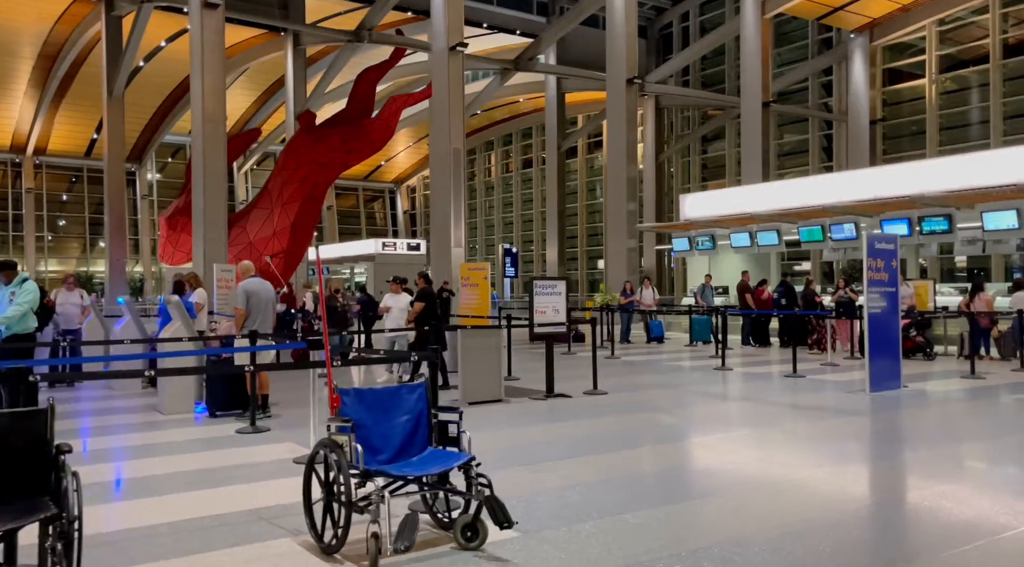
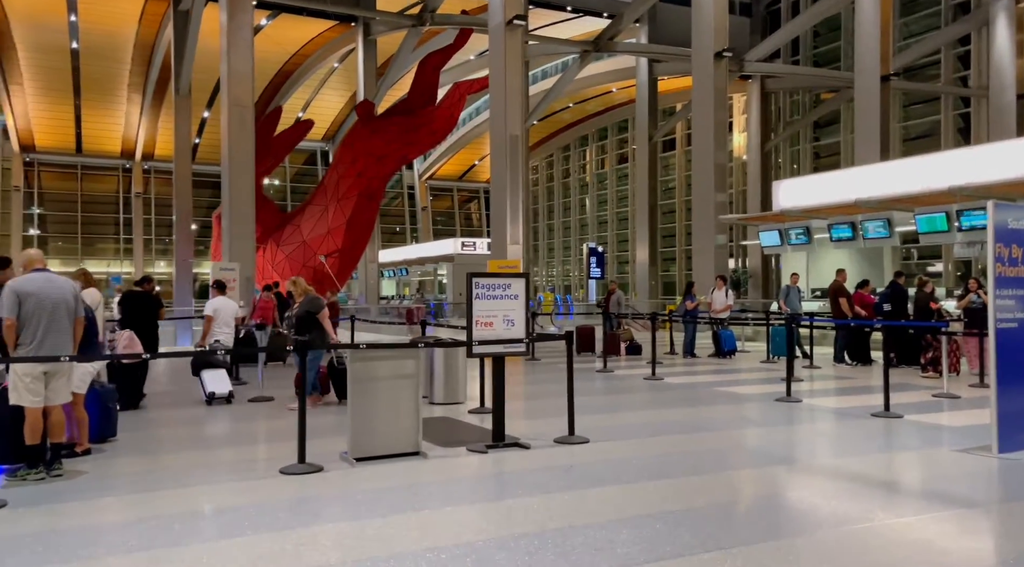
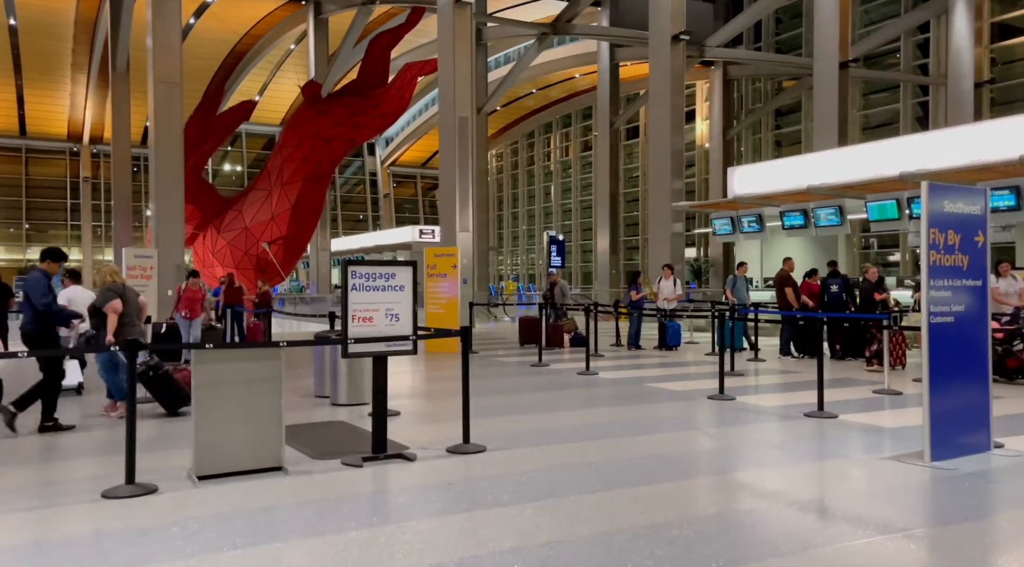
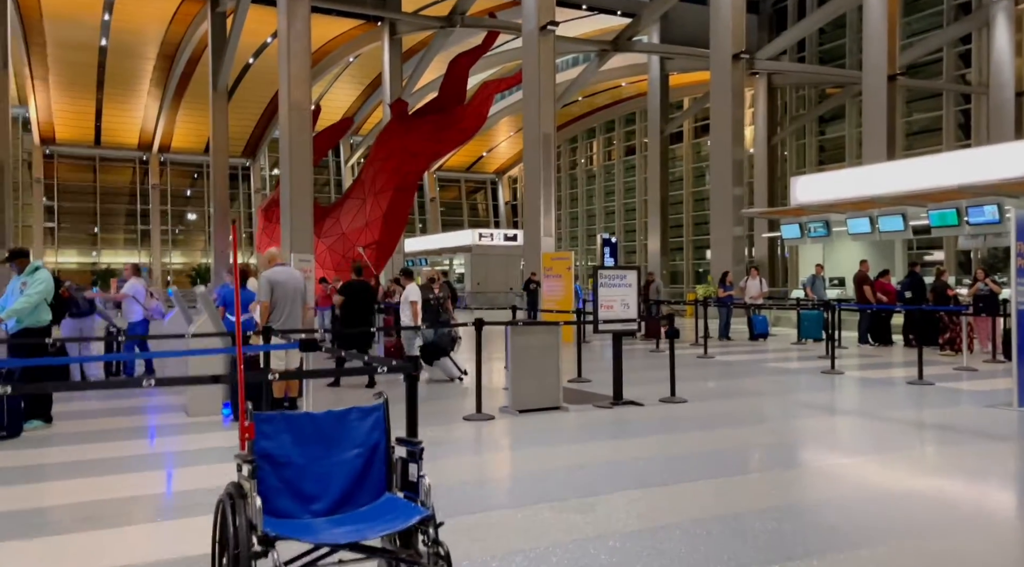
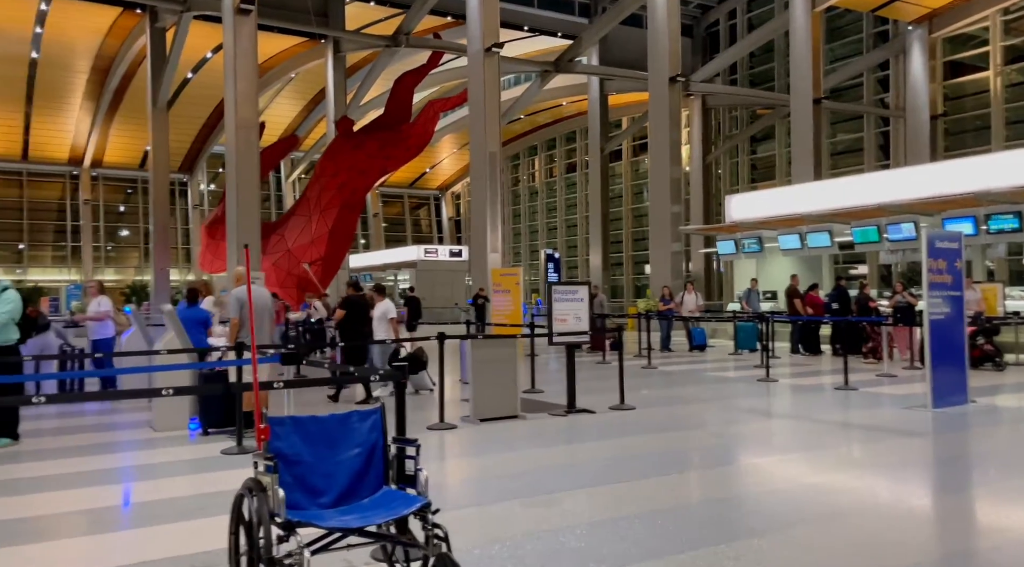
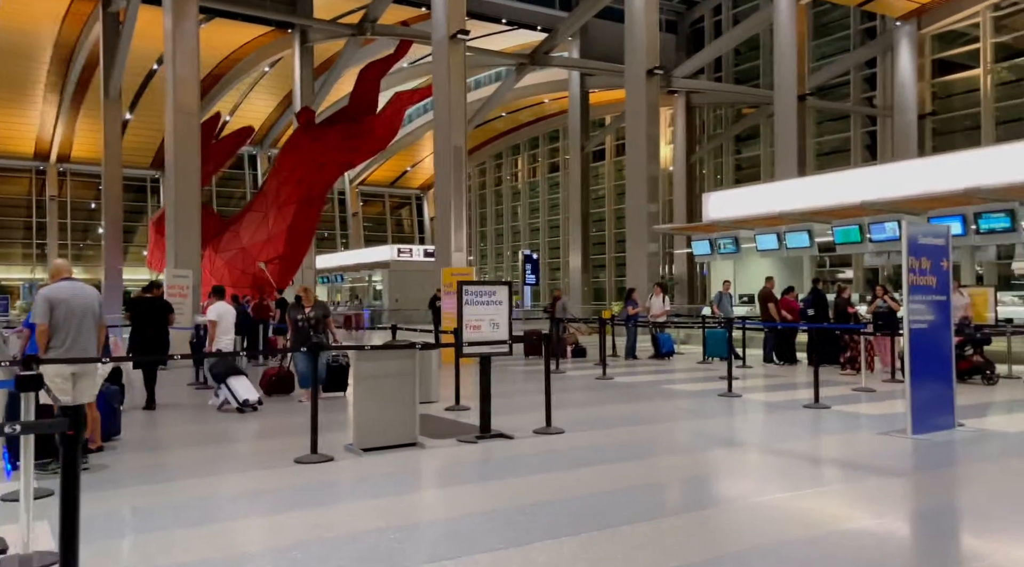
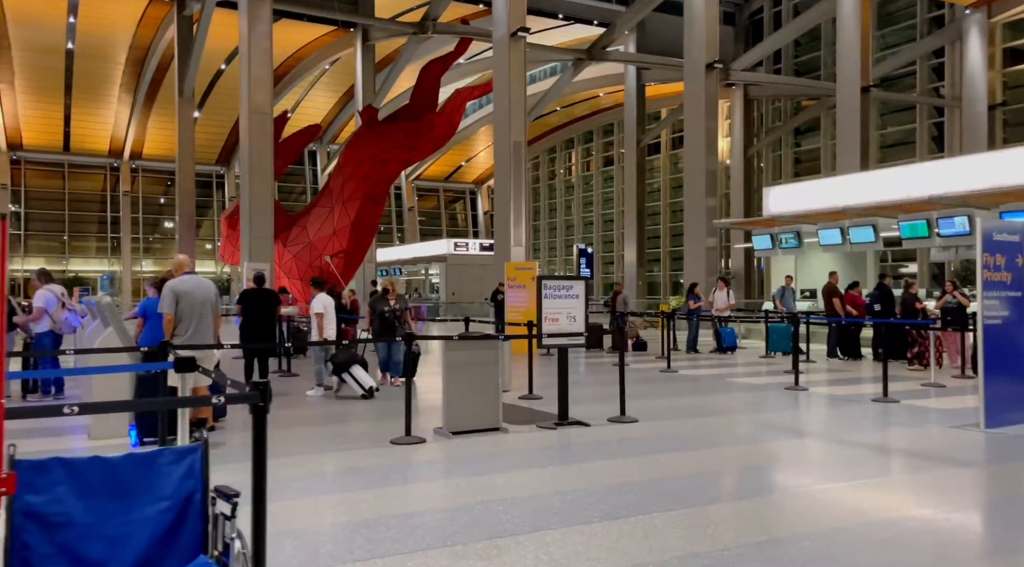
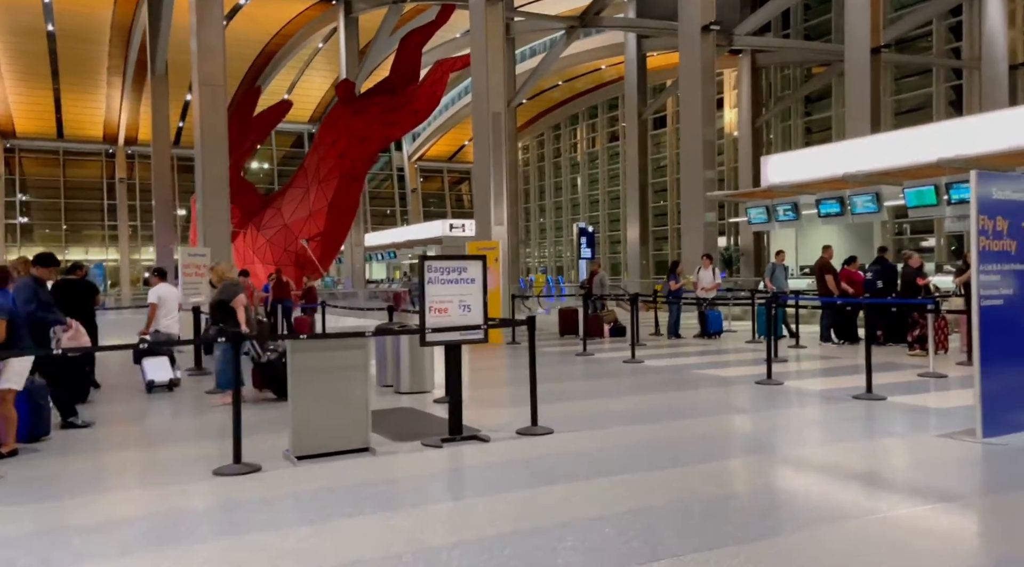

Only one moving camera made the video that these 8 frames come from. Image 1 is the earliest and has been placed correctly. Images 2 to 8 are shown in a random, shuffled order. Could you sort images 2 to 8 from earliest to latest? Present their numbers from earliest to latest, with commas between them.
5, 4, 7, 6, 2, 8, 3
